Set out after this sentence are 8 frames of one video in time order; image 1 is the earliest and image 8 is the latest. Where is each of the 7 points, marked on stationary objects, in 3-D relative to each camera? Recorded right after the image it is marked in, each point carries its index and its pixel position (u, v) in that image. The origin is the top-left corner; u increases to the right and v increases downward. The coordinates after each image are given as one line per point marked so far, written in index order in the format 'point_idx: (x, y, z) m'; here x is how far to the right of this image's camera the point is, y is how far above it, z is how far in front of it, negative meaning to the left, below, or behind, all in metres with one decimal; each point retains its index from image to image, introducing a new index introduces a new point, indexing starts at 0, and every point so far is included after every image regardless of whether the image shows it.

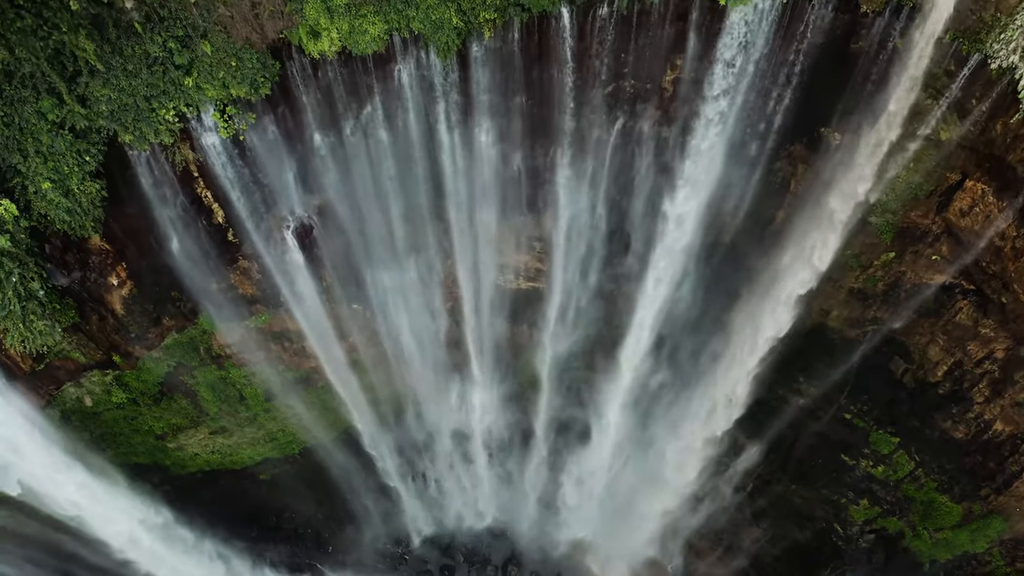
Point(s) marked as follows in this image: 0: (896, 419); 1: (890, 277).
0: (+7.4, -2.6, +12.3) m
1: (+6.5, +0.1, +11.1) m
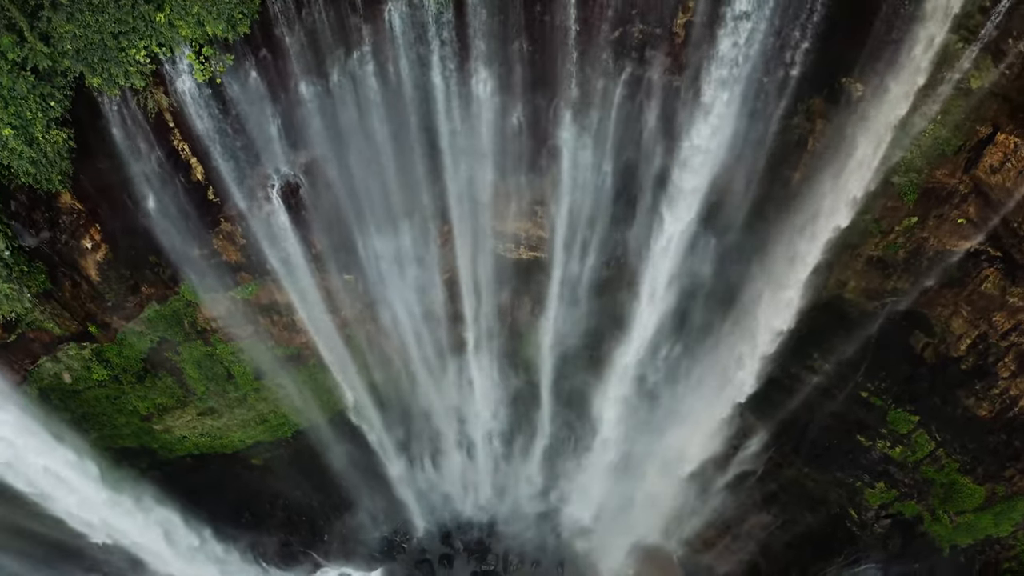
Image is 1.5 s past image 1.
0: (+7.4, -2.0, +11.7) m
1: (+6.5, +0.7, +10.4) m
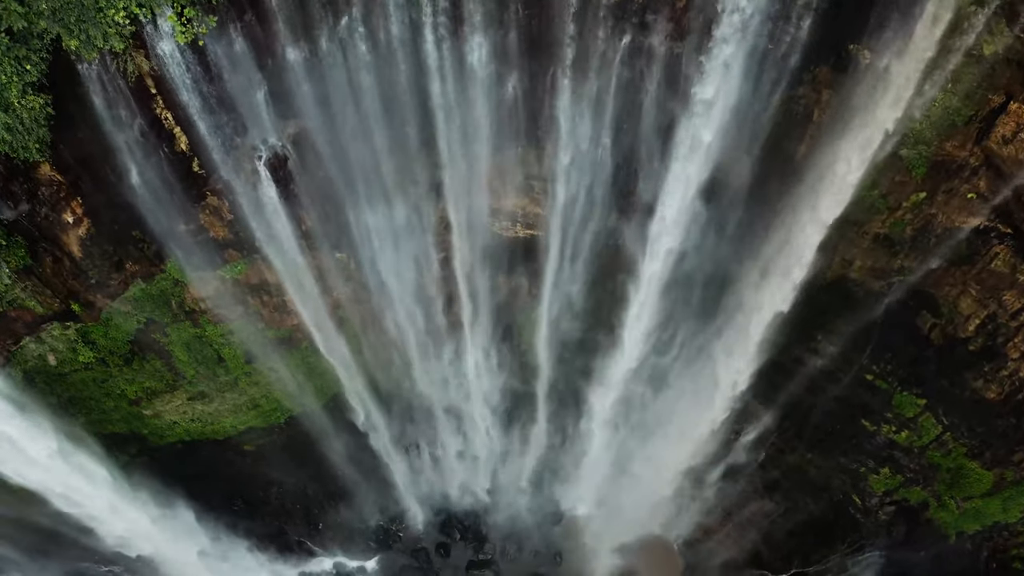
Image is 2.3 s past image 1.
0: (+7.3, -1.7, +11.4) m
1: (+6.4, +1.0, +10.1) m
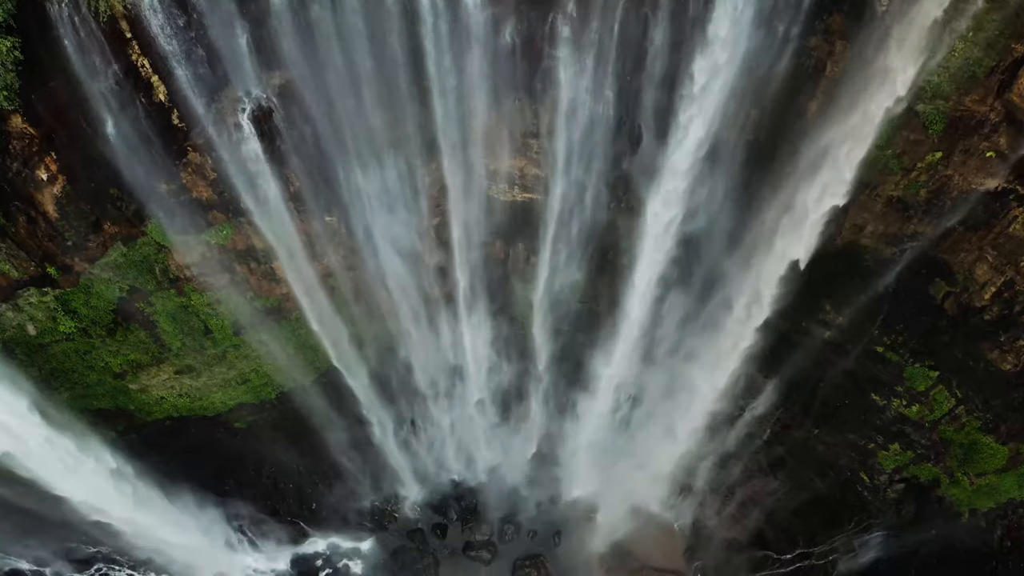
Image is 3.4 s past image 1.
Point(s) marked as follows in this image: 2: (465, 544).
0: (+7.3, -1.1, +10.9) m
1: (+6.4, +1.6, +9.7) m
2: (-1.0, -5.6, +13.8) m
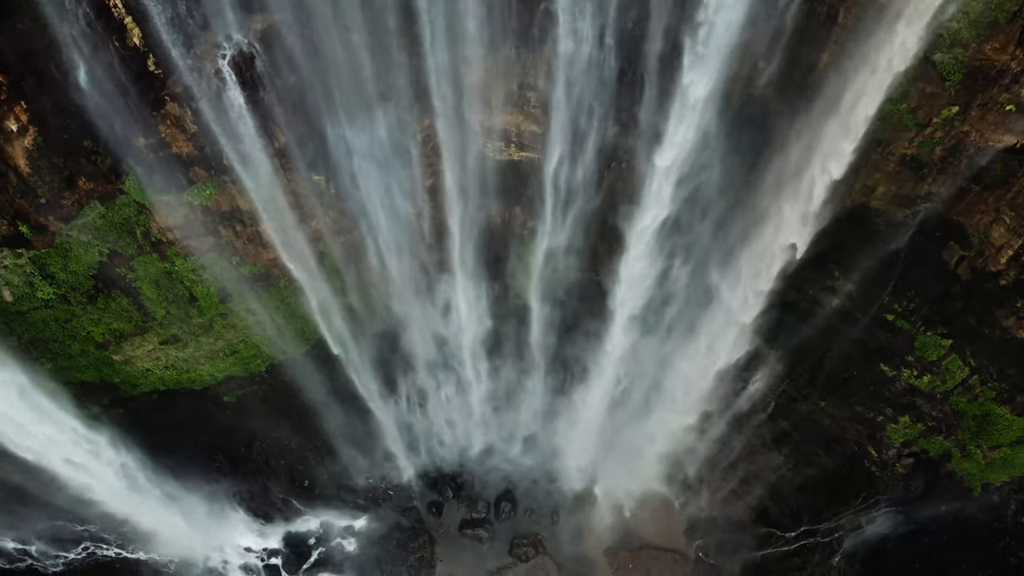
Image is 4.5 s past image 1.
0: (+7.2, -0.5, +10.5) m
1: (+6.3, +2.2, +9.2) m
2: (-1.1, -5.0, +13.5) m
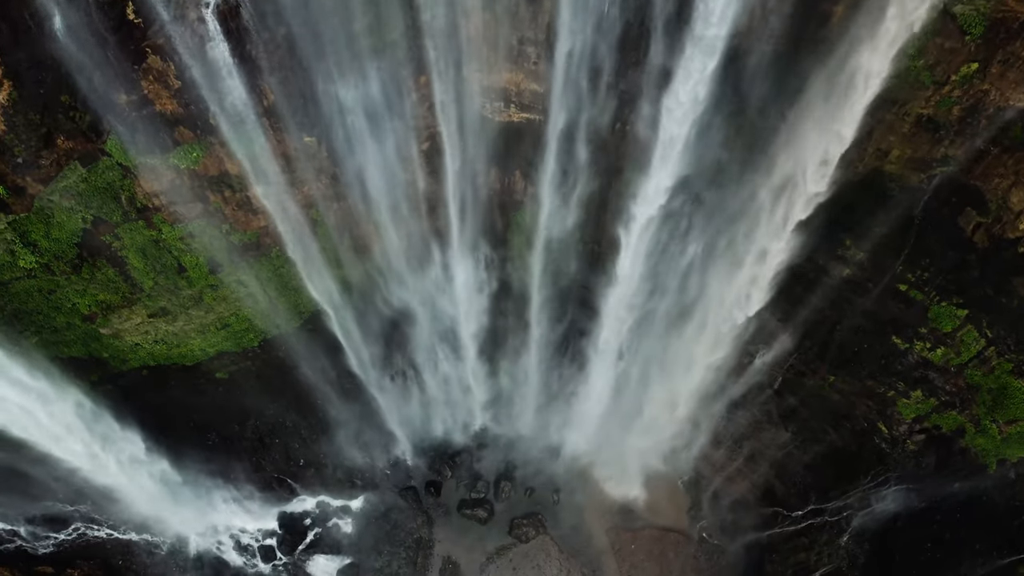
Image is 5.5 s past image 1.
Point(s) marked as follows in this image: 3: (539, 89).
0: (+7.2, 0.0, +10.1) m
1: (+6.3, +2.7, +8.8) m
2: (-1.1, -4.4, +13.2) m
3: (+0.5, +3.1, +10.1) m
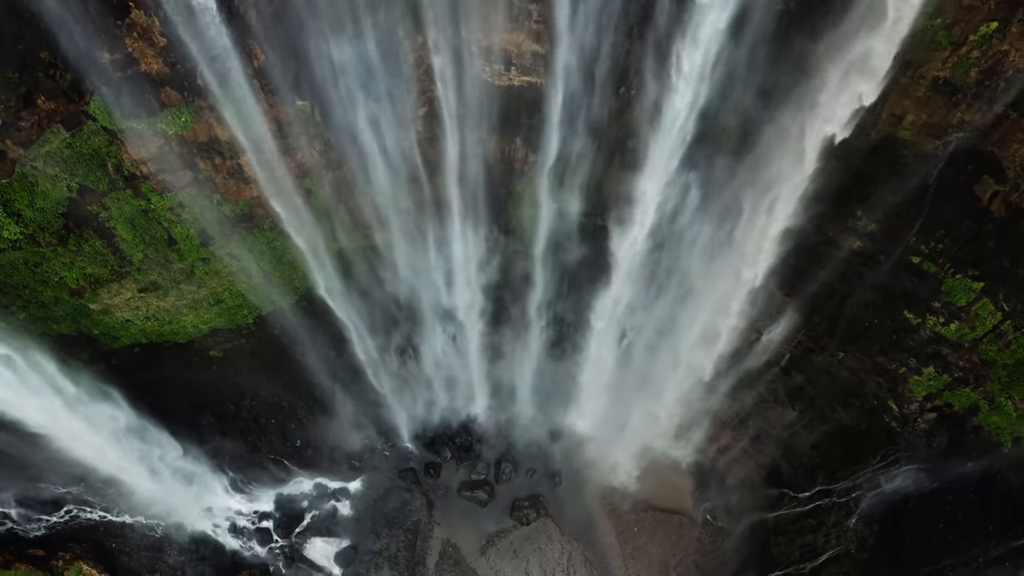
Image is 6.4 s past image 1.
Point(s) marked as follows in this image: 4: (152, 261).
0: (+7.2, +0.5, +9.8) m
1: (+6.3, +3.1, +8.4) m
2: (-1.0, -3.9, +12.9) m
3: (+0.5, +3.5, +9.8) m
4: (-6.0, +0.4, +10.6) m
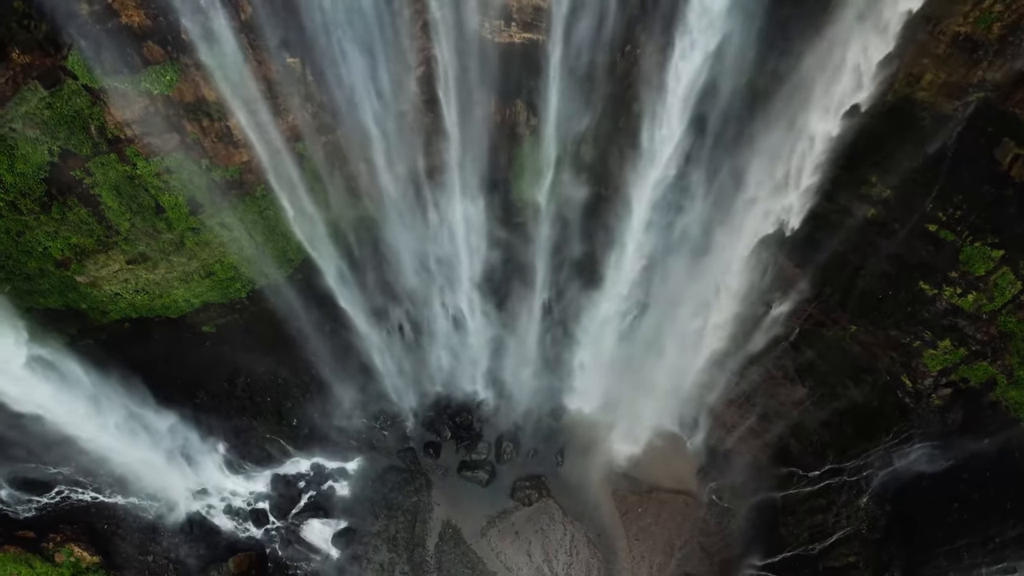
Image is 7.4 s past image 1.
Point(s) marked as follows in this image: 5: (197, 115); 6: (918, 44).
0: (+7.2, +1.0, +9.4) m
1: (+6.3, +3.6, +8.0) m
2: (-1.0, -3.4, +12.5) m
3: (+0.5, +4.0, +9.3) m
4: (-6.0, +0.9, +10.3) m
5: (-4.7, +2.5, +9.5) m
6: (+5.6, +3.4, +8.7) m
